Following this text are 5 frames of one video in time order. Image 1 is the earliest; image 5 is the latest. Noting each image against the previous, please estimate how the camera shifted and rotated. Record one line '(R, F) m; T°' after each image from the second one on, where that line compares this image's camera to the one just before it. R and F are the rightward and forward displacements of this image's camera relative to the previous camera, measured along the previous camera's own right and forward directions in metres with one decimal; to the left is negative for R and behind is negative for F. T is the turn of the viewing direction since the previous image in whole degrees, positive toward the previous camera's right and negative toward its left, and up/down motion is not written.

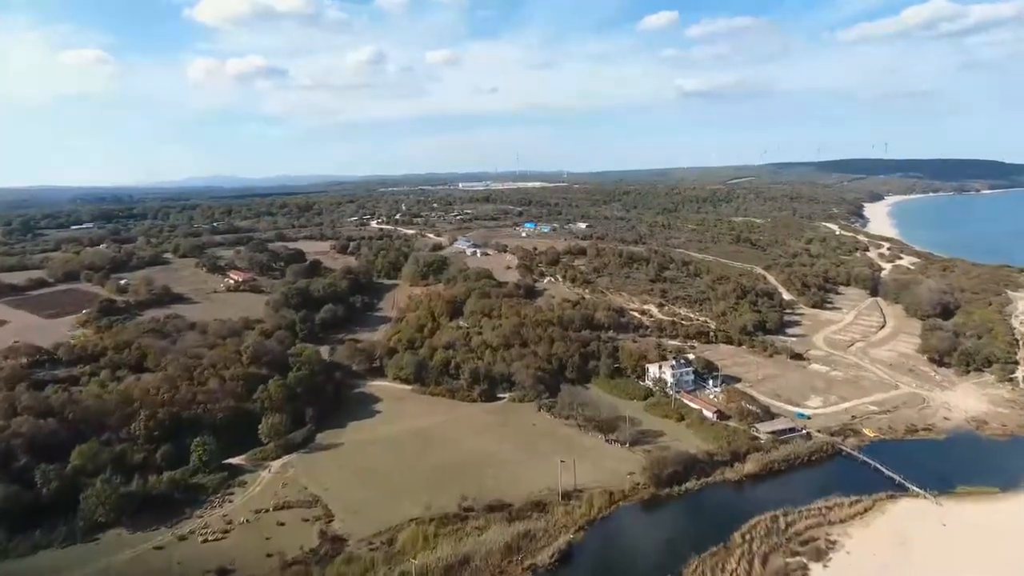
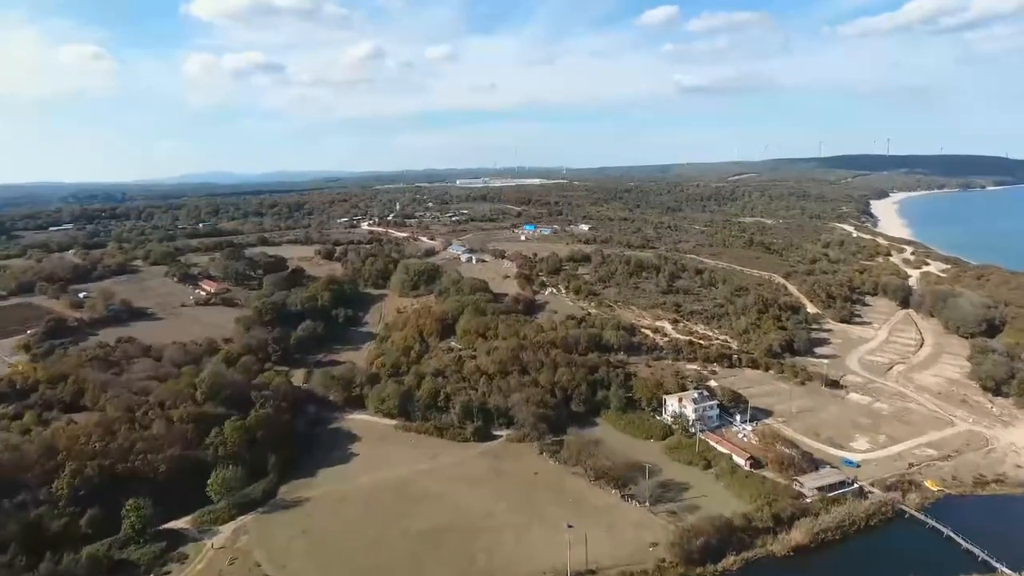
(+0.1, +4.6) m; 0°
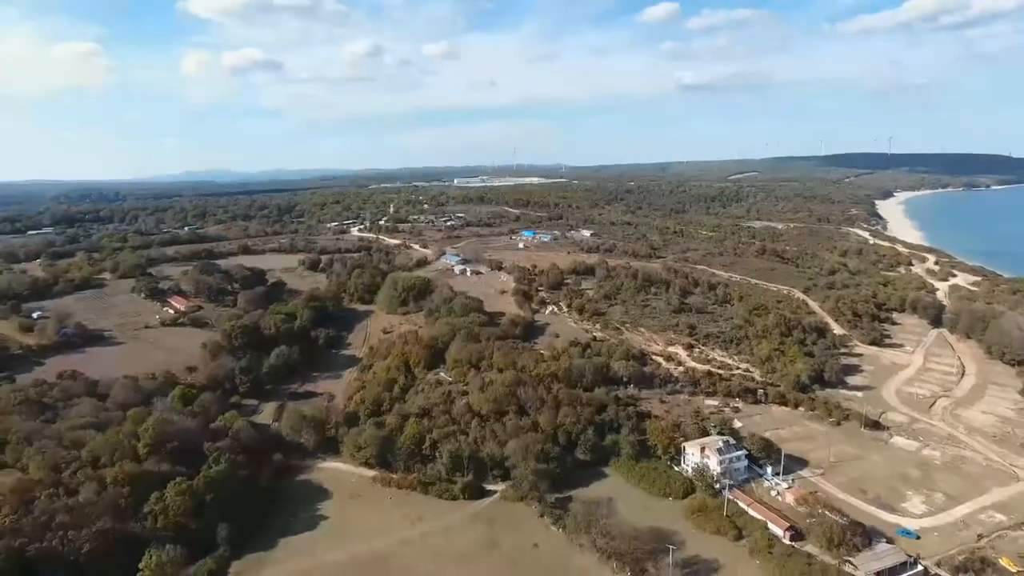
(+0.1, +4.2) m; 0°
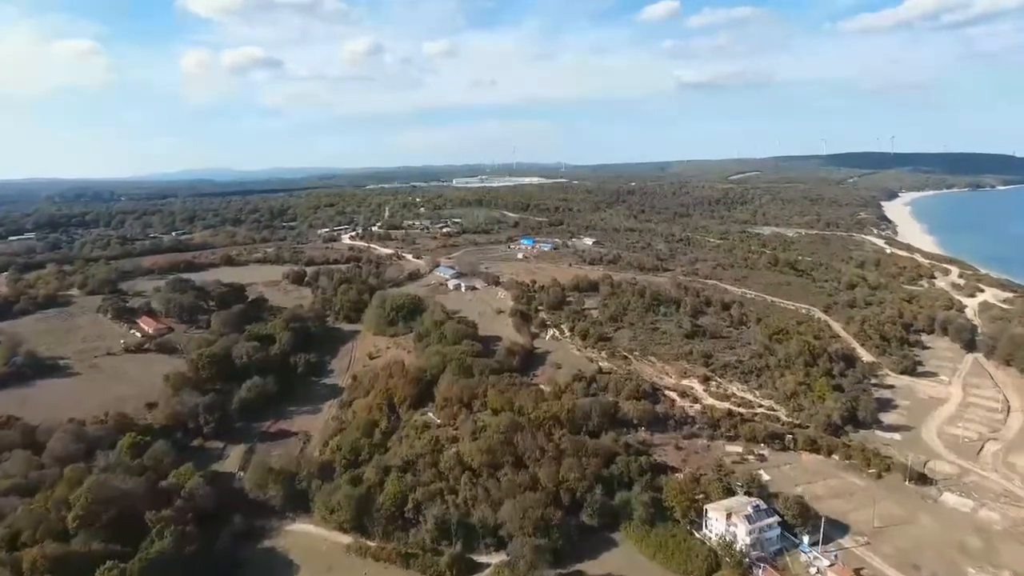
(+0.2, +3.7) m; 0°
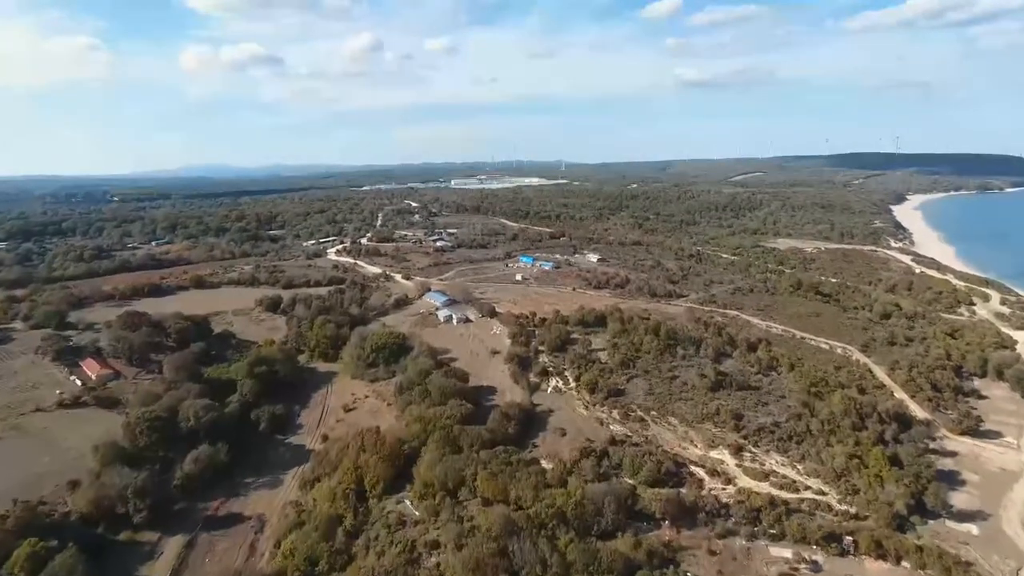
(+0.2, +5.4) m; 0°
